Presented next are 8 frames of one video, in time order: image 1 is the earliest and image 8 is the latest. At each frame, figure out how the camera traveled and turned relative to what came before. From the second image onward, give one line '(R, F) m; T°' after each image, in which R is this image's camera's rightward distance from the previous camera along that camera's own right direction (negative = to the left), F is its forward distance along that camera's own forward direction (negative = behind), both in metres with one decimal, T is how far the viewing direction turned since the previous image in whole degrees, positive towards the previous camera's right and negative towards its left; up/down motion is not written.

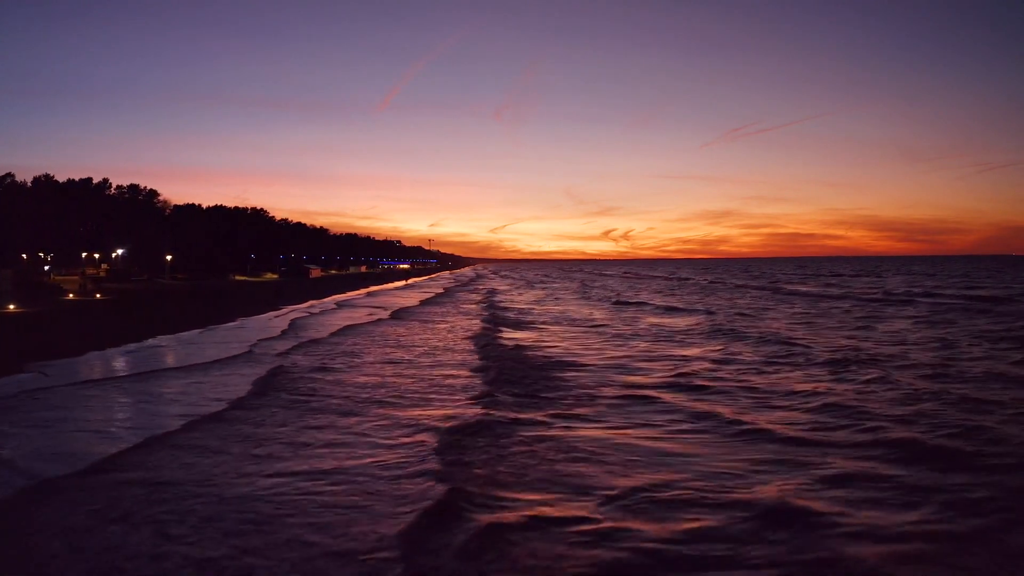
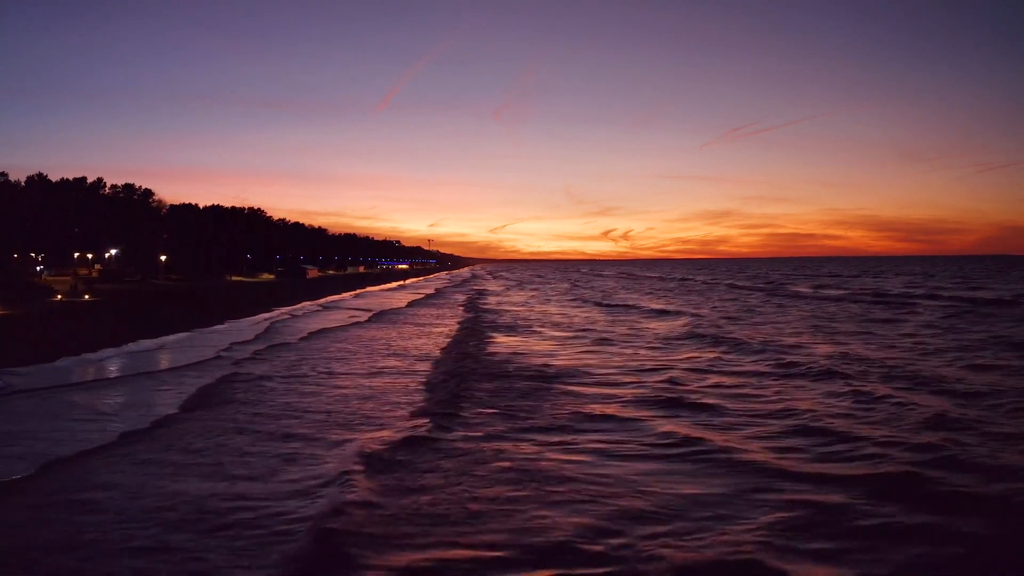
(+0.4, +0.8) m; 0°
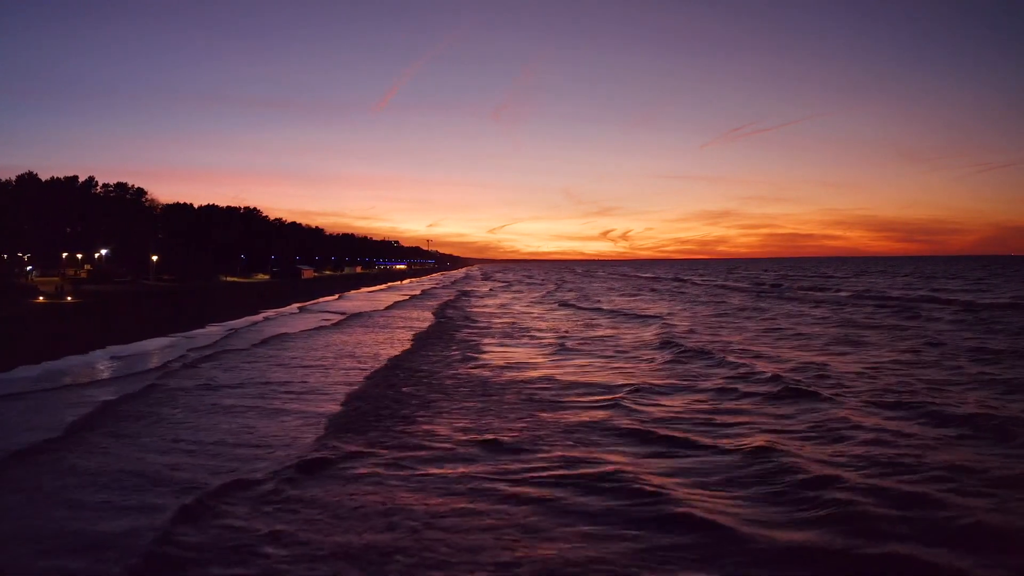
(+0.7, +1.1) m; 0°
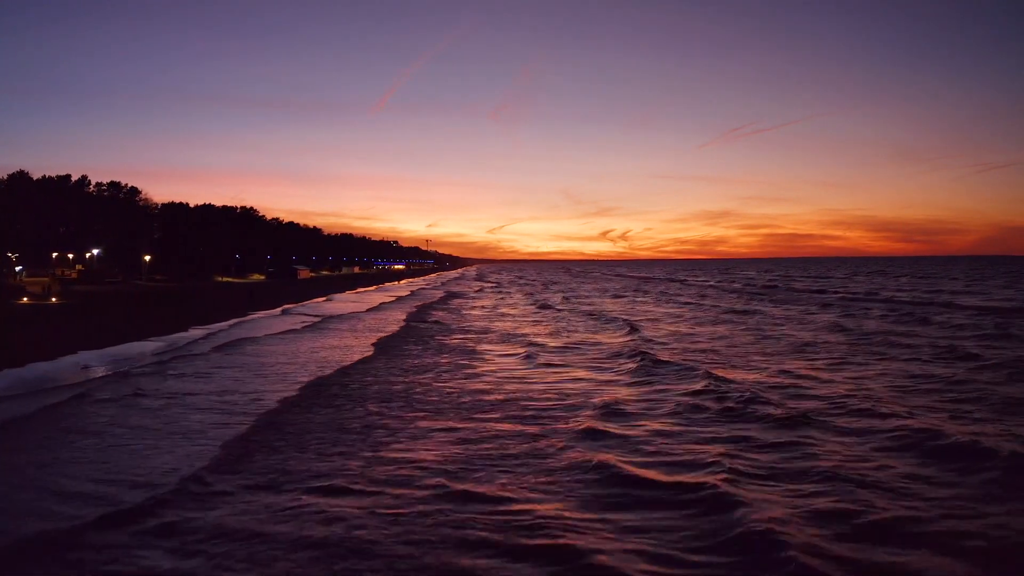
(+0.5, +1.0) m; 0°
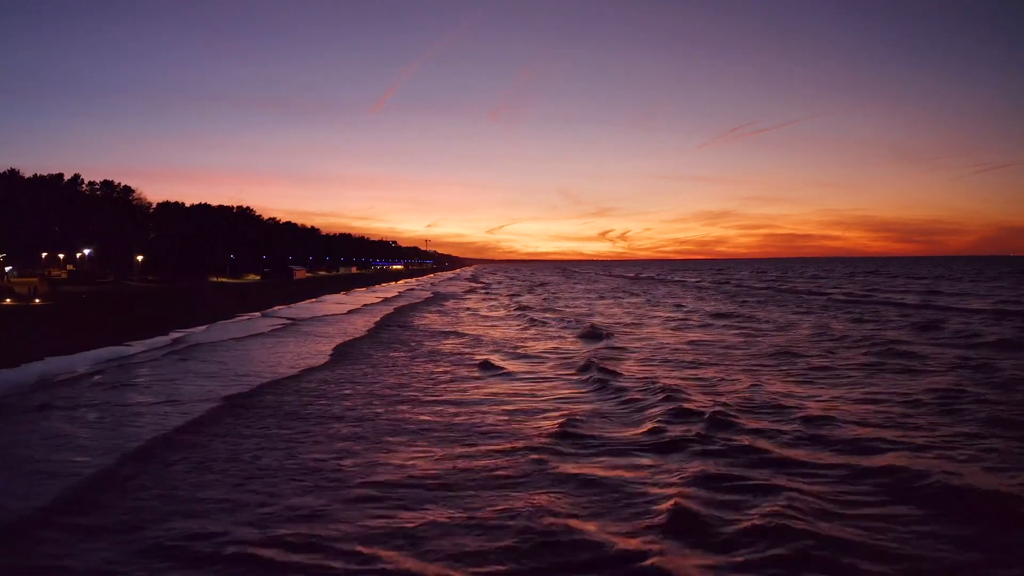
(+0.3, +1.3) m; 0°
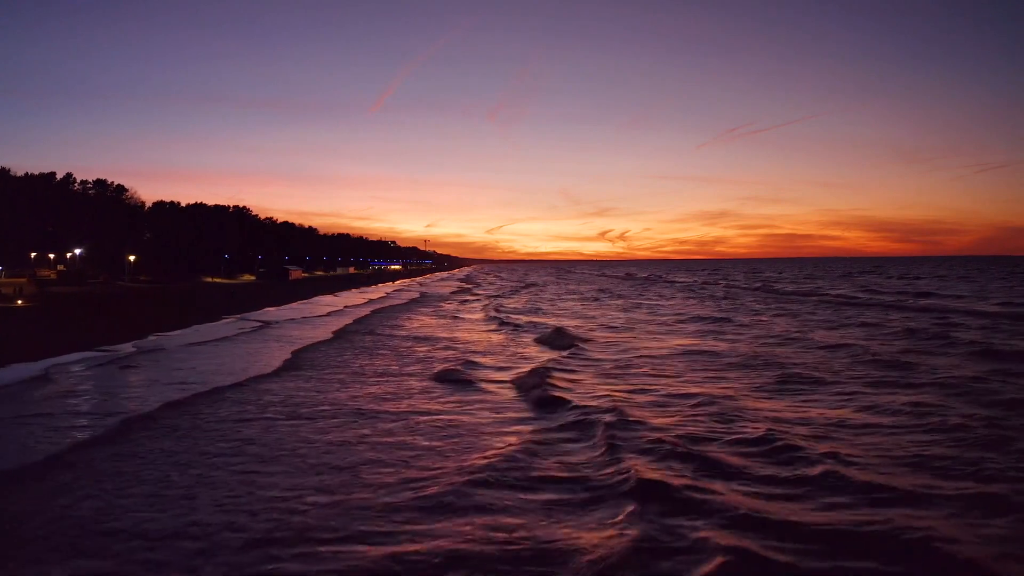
(+0.3, +1.4) m; 0°
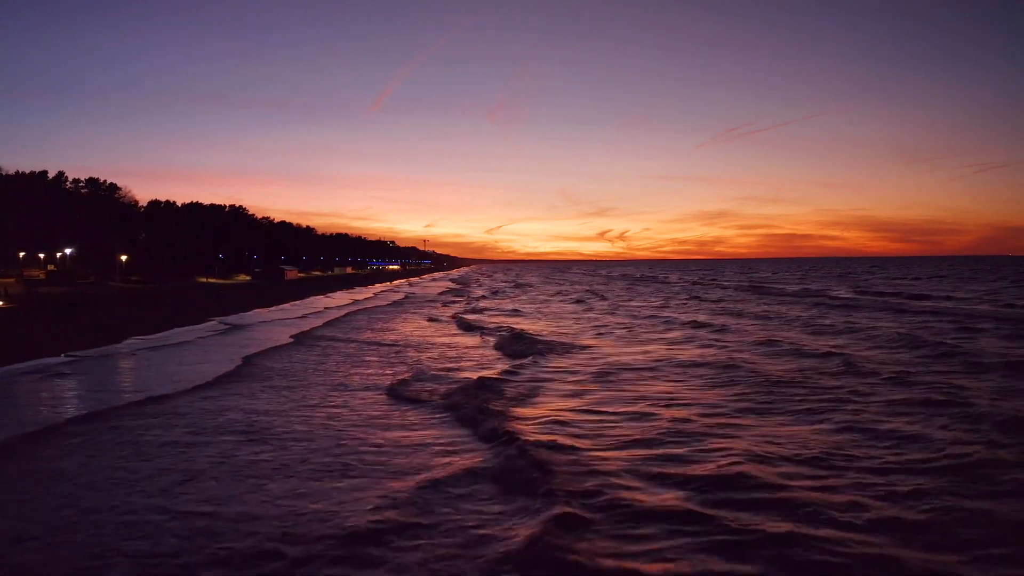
(+0.2, +1.5) m; 0°
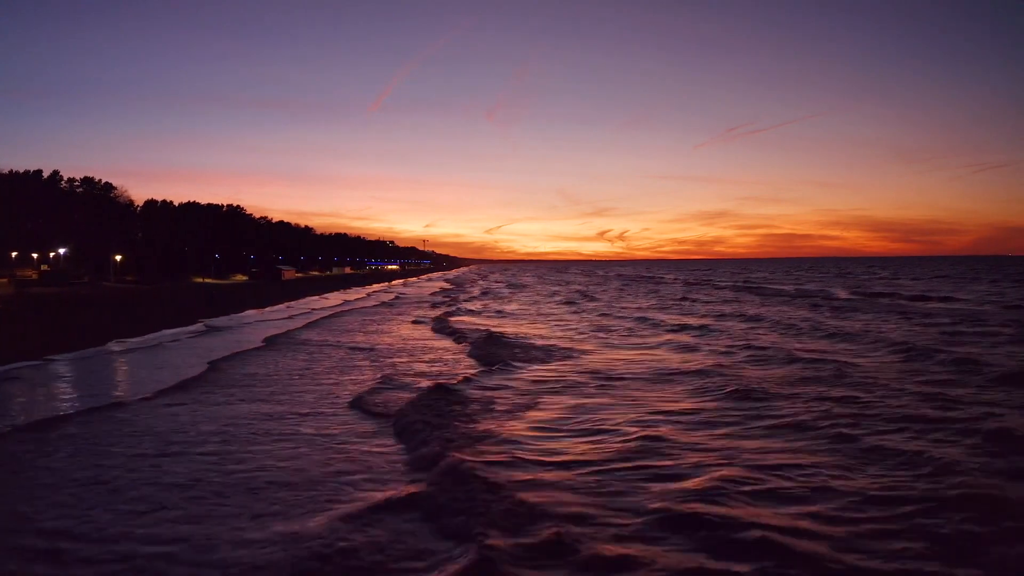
(+0.1, +1.0) m; 0°
